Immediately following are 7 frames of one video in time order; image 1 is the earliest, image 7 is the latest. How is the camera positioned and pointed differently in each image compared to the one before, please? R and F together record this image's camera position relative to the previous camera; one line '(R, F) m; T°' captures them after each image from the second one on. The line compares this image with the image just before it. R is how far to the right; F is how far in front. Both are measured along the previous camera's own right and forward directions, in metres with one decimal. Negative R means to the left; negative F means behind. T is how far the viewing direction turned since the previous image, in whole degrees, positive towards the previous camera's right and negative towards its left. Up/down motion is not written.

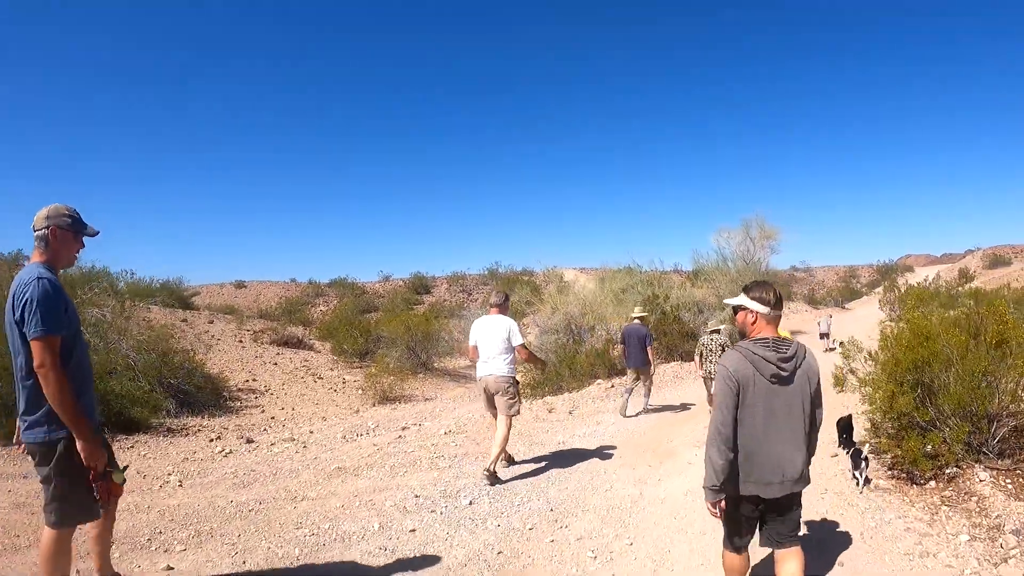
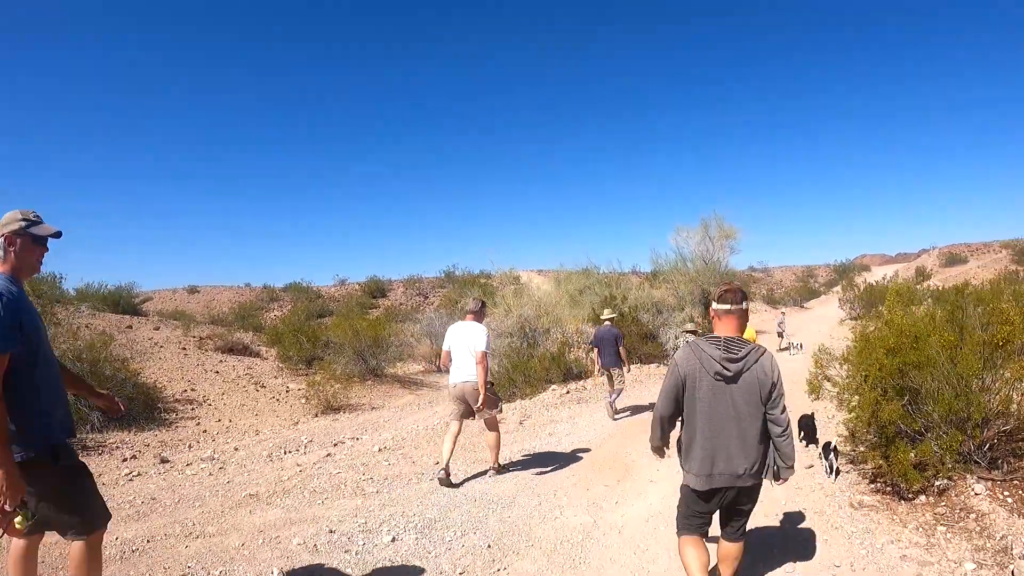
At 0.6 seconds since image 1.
(+0.2, +0.9) m; +4°
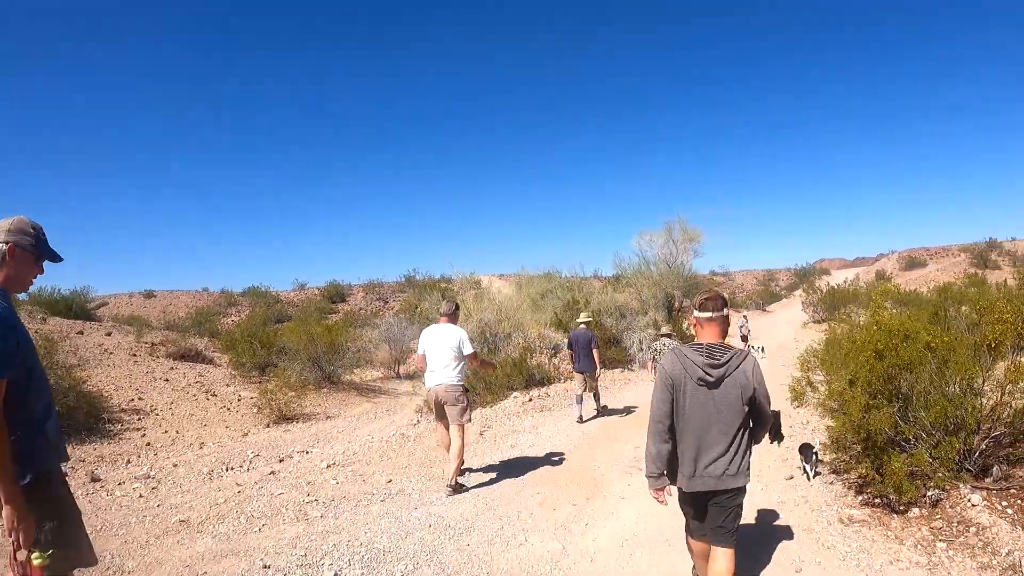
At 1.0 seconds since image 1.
(0.0, +0.5) m; +4°
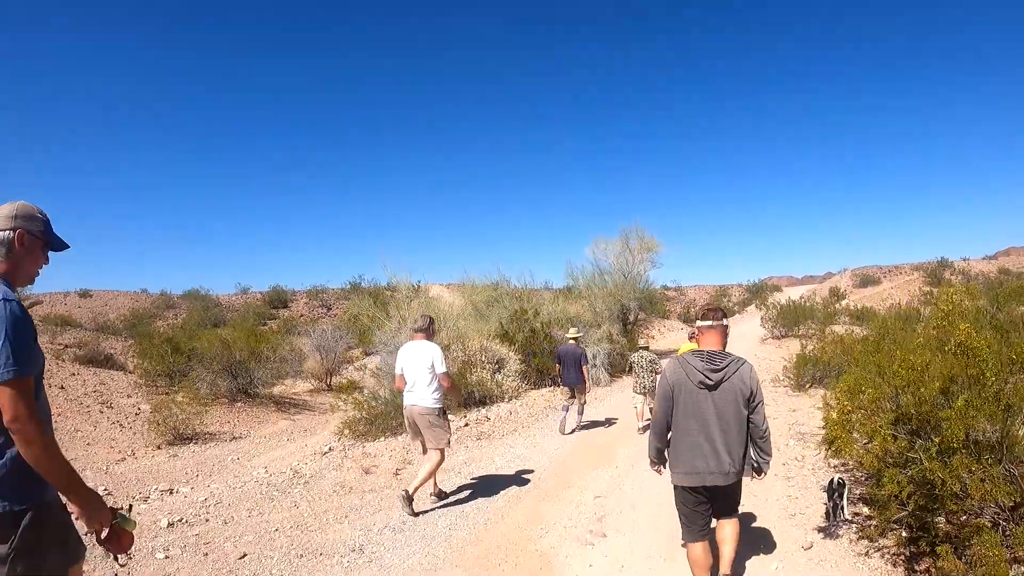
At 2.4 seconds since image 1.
(+0.2, +1.7) m; +5°
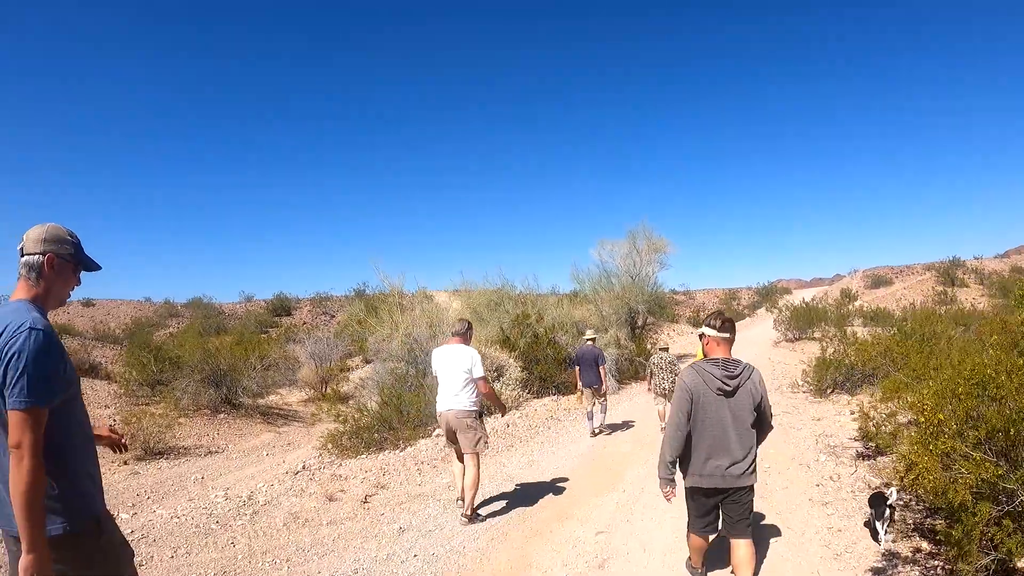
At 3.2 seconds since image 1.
(+0.2, +0.9) m; 0°
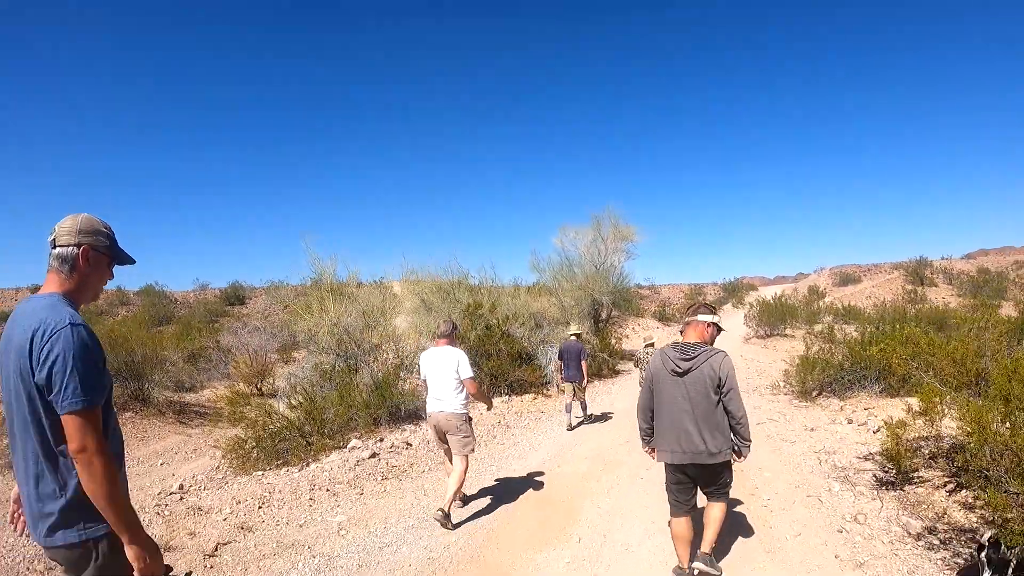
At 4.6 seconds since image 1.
(+0.4, +1.6) m; +3°
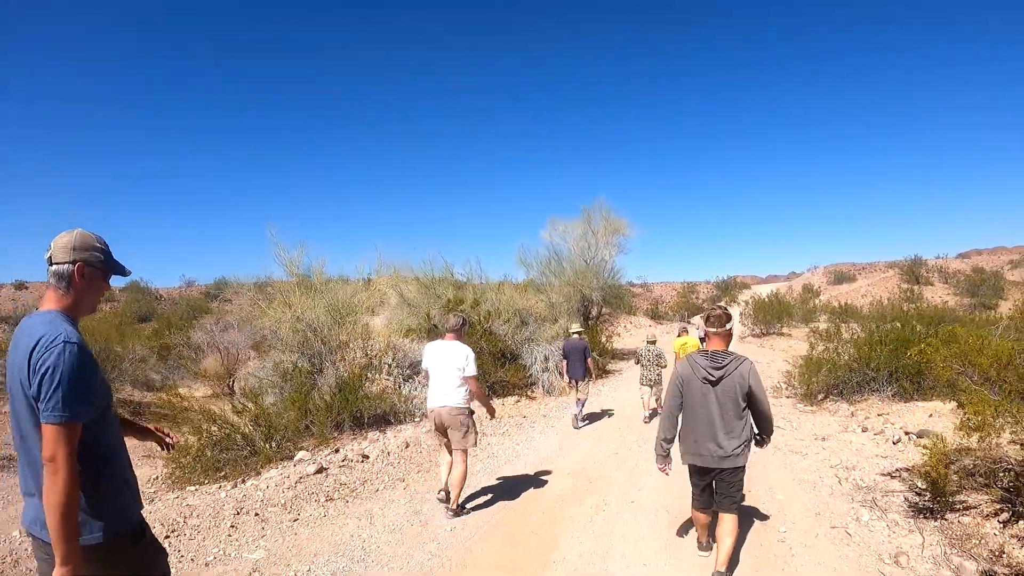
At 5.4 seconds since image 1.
(+0.2, +0.9) m; +1°
